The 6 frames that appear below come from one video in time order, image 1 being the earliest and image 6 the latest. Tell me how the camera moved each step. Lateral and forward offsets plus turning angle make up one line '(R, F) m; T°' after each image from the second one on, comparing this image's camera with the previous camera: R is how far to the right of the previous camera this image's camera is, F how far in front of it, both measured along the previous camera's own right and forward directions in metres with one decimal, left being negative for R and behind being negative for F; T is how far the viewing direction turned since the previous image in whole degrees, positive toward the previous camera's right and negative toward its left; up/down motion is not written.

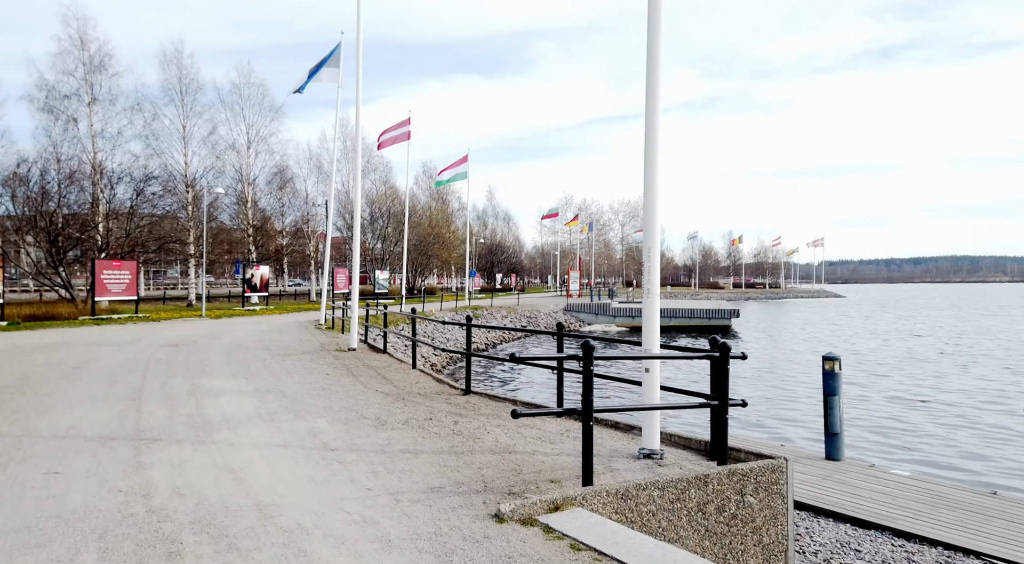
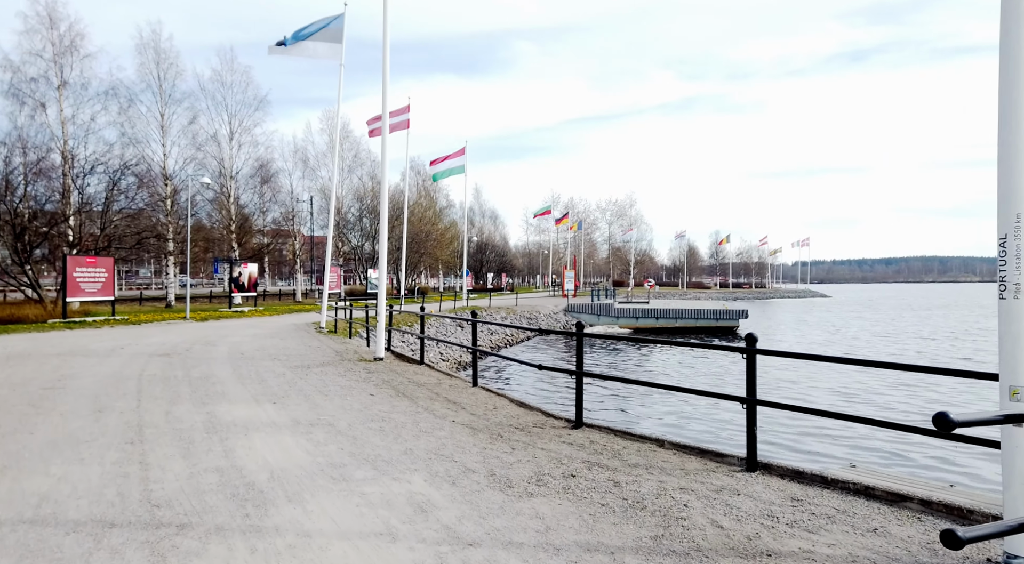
(-1.4, +2.2) m; +2°
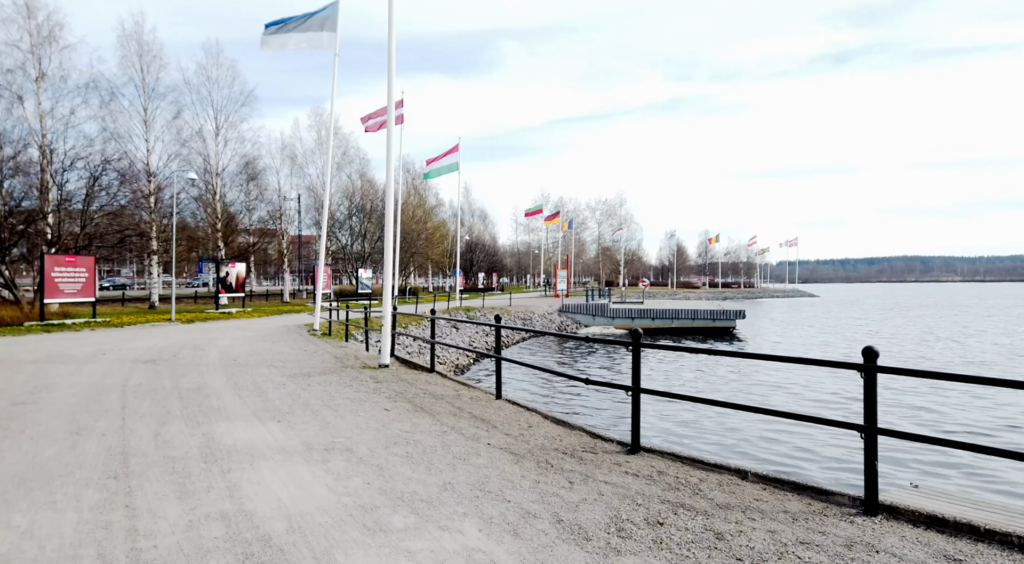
(-0.5, +0.9) m; +1°
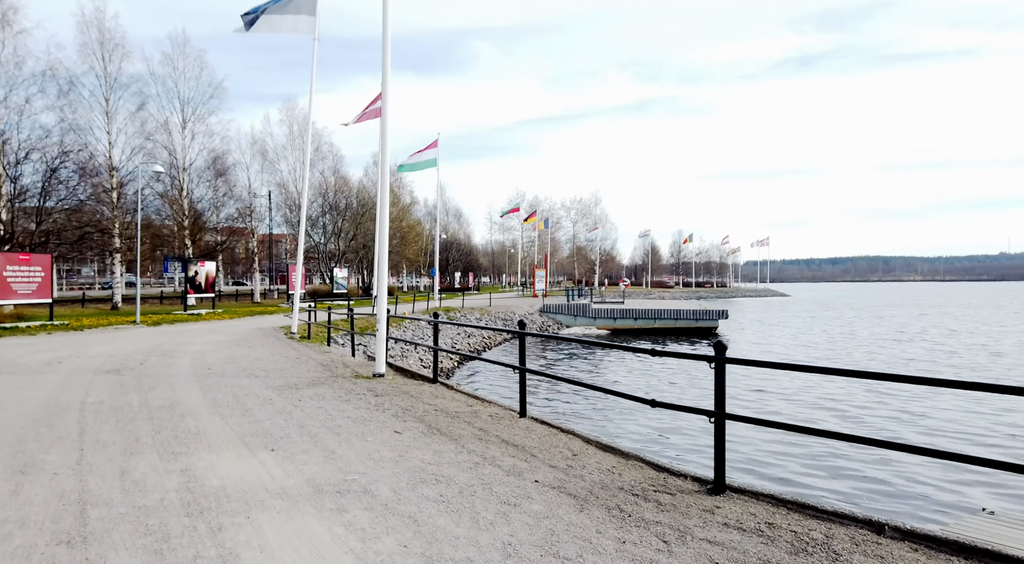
(-0.6, +1.1) m; +2°
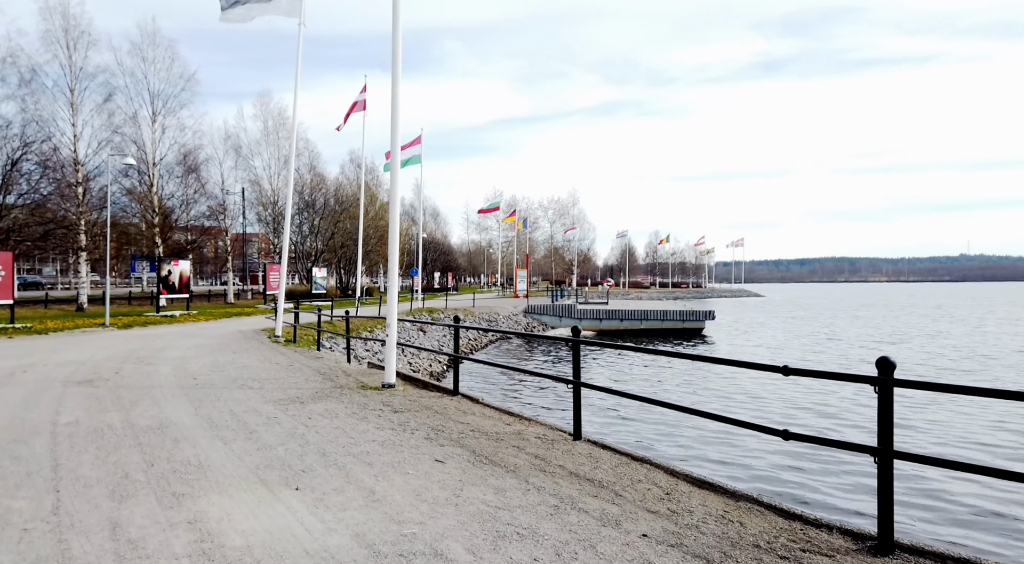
(-0.8, +1.0) m; +2°
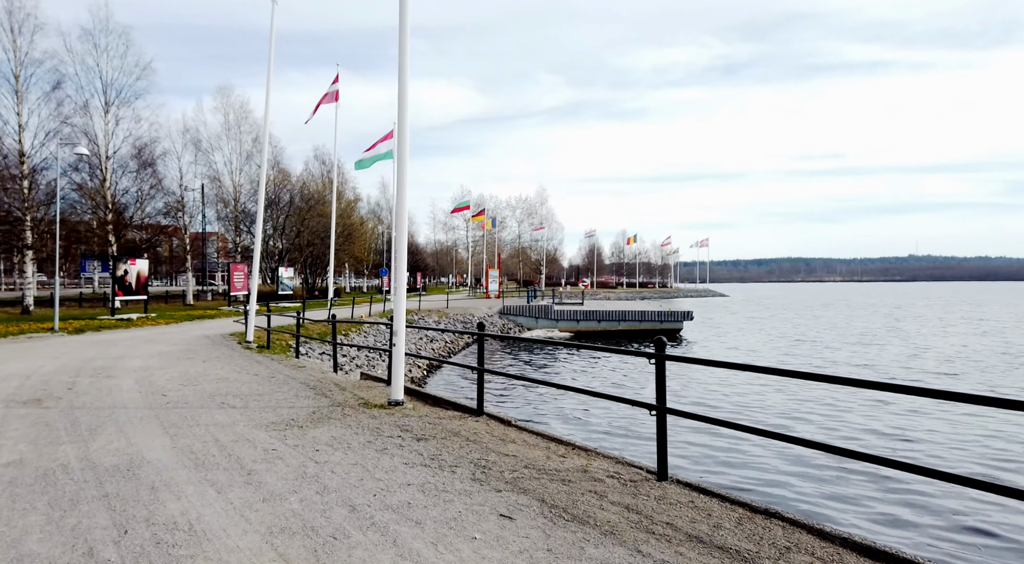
(-0.8, +1.3) m; +3°
